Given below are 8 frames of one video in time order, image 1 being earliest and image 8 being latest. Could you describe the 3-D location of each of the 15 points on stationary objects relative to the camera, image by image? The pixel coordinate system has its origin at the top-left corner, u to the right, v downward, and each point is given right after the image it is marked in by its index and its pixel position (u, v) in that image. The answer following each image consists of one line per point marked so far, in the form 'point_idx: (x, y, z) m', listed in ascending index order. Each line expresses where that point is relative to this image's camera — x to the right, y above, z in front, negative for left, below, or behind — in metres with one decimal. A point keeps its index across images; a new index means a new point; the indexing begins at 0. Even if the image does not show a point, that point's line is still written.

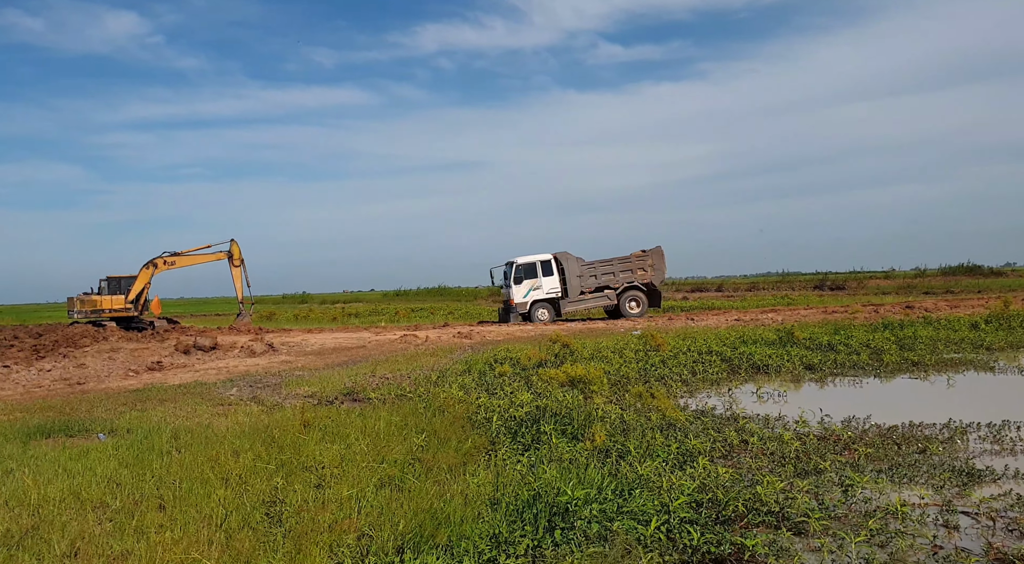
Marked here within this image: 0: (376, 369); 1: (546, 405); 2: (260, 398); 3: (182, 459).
0: (-2.7, -1.8, +14.1) m
1: (+0.3, -1.4, +7.7) m
2: (-3.9, -1.8, +10.9) m
3: (-3.2, -1.7, +6.6) m
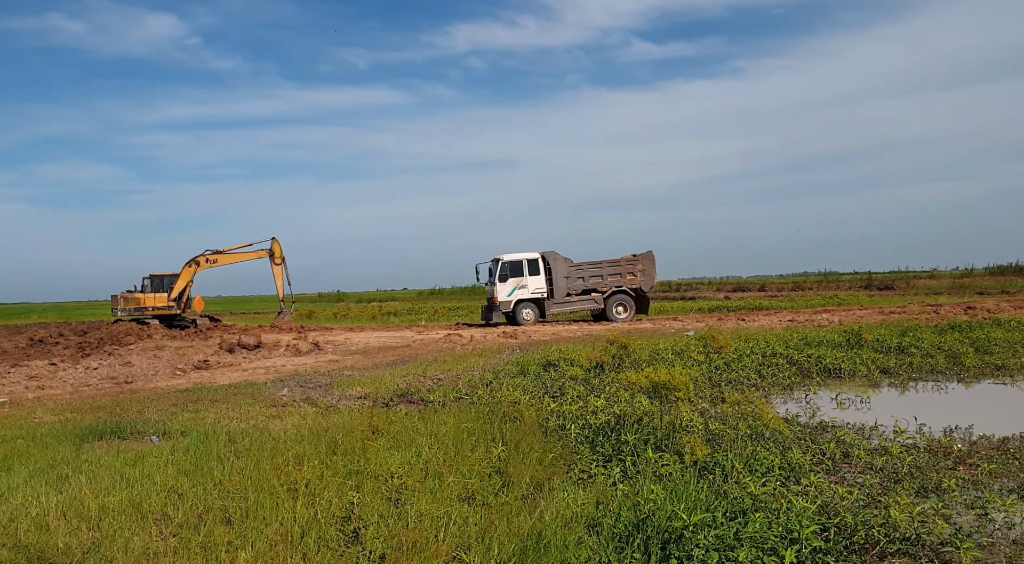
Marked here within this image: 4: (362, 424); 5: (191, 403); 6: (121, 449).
0: (-1.6, -1.7, +13.6) m
1: (+1.1, -1.3, +7.1) m
2: (-2.9, -1.8, +10.5) m
3: (-2.5, -1.7, +6.2) m
4: (-1.8, -1.6, +7.9) m
5: (-4.8, -1.8, +10.4) m
6: (-4.3, -1.9, +7.6) m
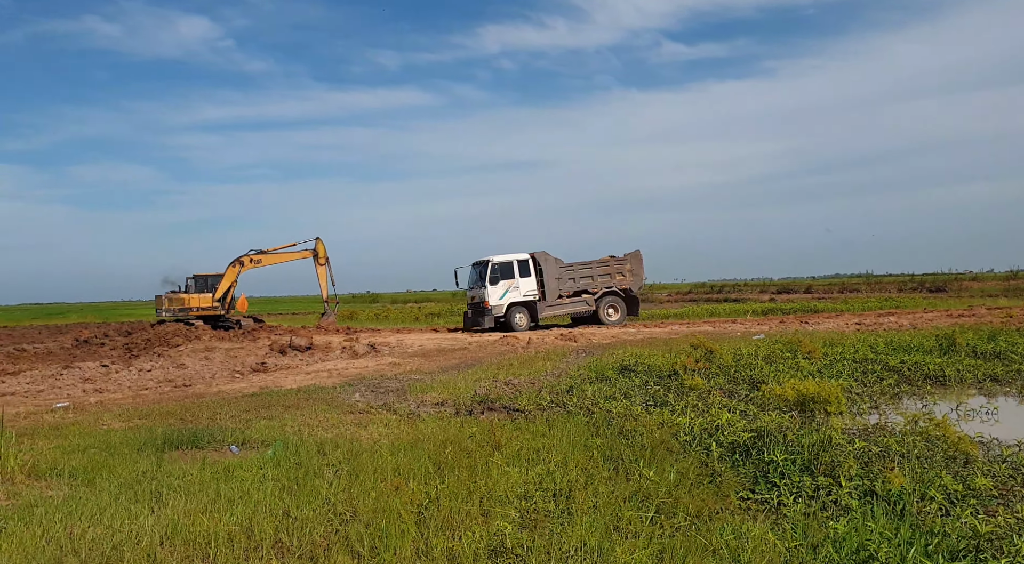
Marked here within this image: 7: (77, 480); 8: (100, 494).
0: (-0.2, -1.7, +13.0) m
1: (+2.2, -1.3, +6.4) m
2: (-1.7, -1.8, +10.0) m
3: (-1.4, -1.7, +5.7) m
4: (-0.6, -1.6, +7.3) m
5: (-3.6, -1.8, +9.9) m
6: (-3.2, -1.8, +7.1) m
7: (-3.9, -1.8, +6.3) m
8: (-3.4, -1.8, +5.7) m
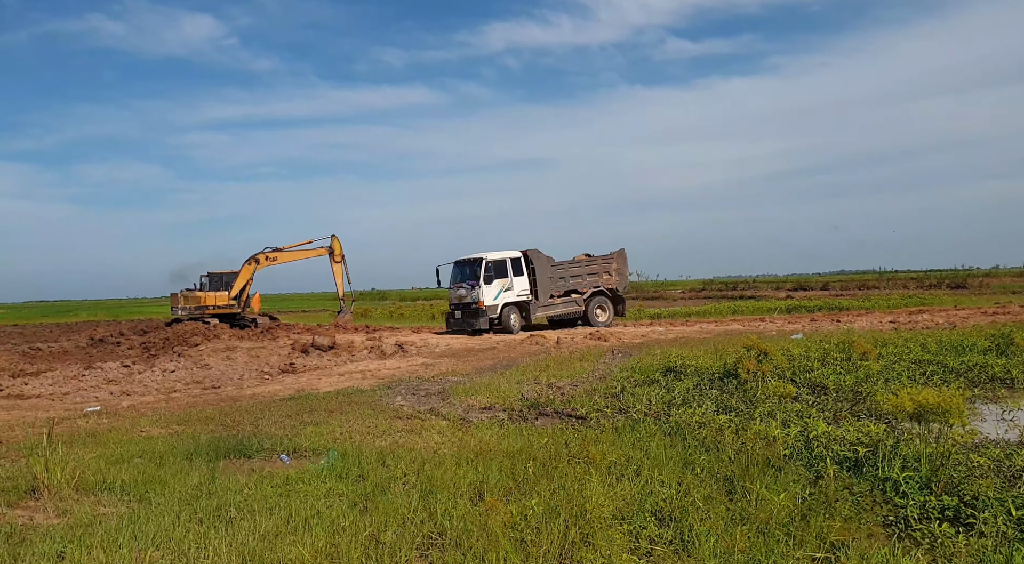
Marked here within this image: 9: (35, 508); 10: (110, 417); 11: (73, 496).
0: (+0.5, -1.7, +12.6) m
1: (+2.9, -1.3, +6.0) m
2: (-1.0, -1.8, +9.5) m
3: (-0.7, -1.7, +5.2) m
4: (+0.1, -1.6, +6.8) m
5: (-2.8, -1.8, +9.5) m
6: (-2.5, -1.8, +6.7) m
7: (-3.2, -1.8, +5.9) m
8: (-2.7, -1.8, +5.3) m
9: (-4.0, -1.9, +5.8) m
10: (-5.8, -2.0, +10.0) m
11: (-3.8, -1.8, +5.9) m
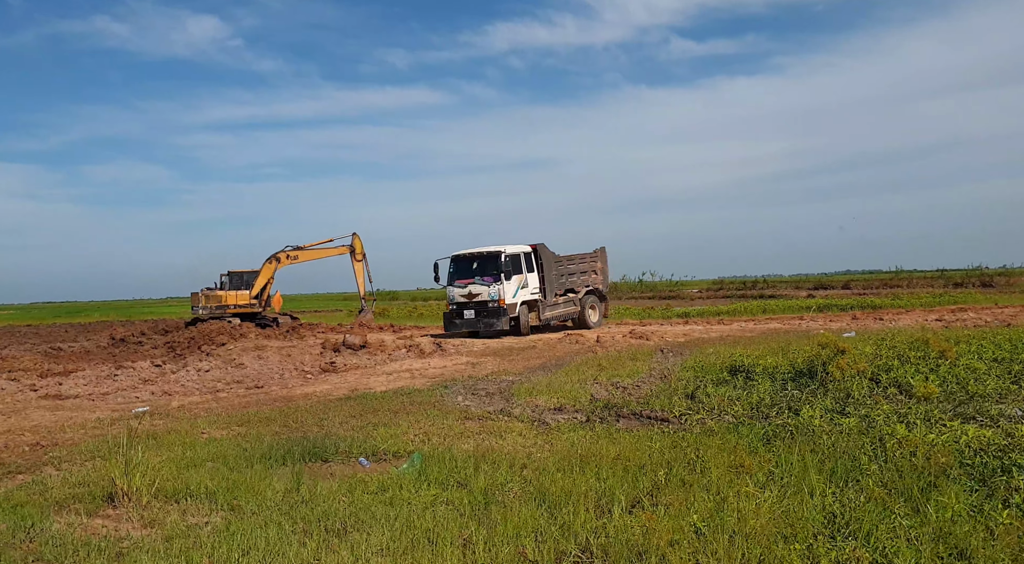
0: (+1.5, -1.6, +12.1) m
1: (+3.8, -1.3, +5.5) m
2: (0.0, -1.7, +9.1) m
3: (+0.2, -1.6, +4.8) m
4: (+1.0, -1.6, +6.4) m
5: (-1.9, -1.7, +9.1) m
6: (-1.5, -1.8, +6.3) m
7: (-2.3, -1.8, +5.4) m
8: (-1.8, -1.7, +4.9) m
9: (-3.1, -1.8, +5.4) m
10: (-4.9, -1.9, +9.6) m
11: (-2.8, -1.8, +5.5) m
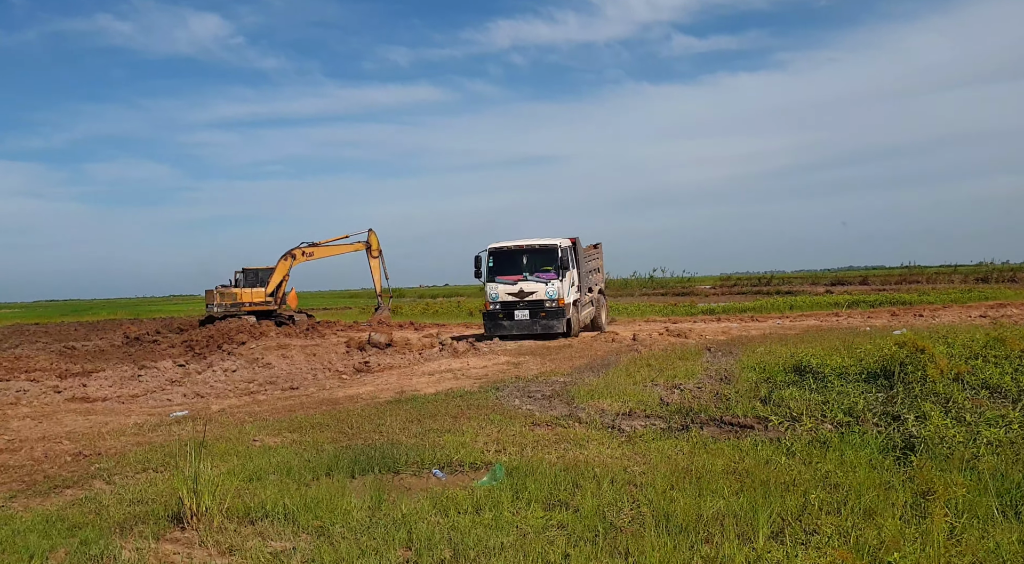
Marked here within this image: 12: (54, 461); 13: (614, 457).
0: (+2.4, -1.6, +11.5) m
1: (+4.7, -1.2, +4.9) m
2: (+0.8, -1.7, +8.5) m
3: (+1.0, -1.6, +4.2) m
4: (+1.8, -1.5, +5.8) m
5: (-1.0, -1.7, +8.5) m
6: (-0.7, -1.7, +5.7) m
7: (-1.5, -1.7, +4.9) m
8: (-1.0, -1.7, +4.3) m
9: (-2.2, -1.8, +4.8) m
10: (-4.0, -1.9, +9.0) m
11: (-2.0, -1.7, +4.9) m
12: (-4.8, -1.9, +7.3) m
13: (+1.0, -1.6, +6.4) m
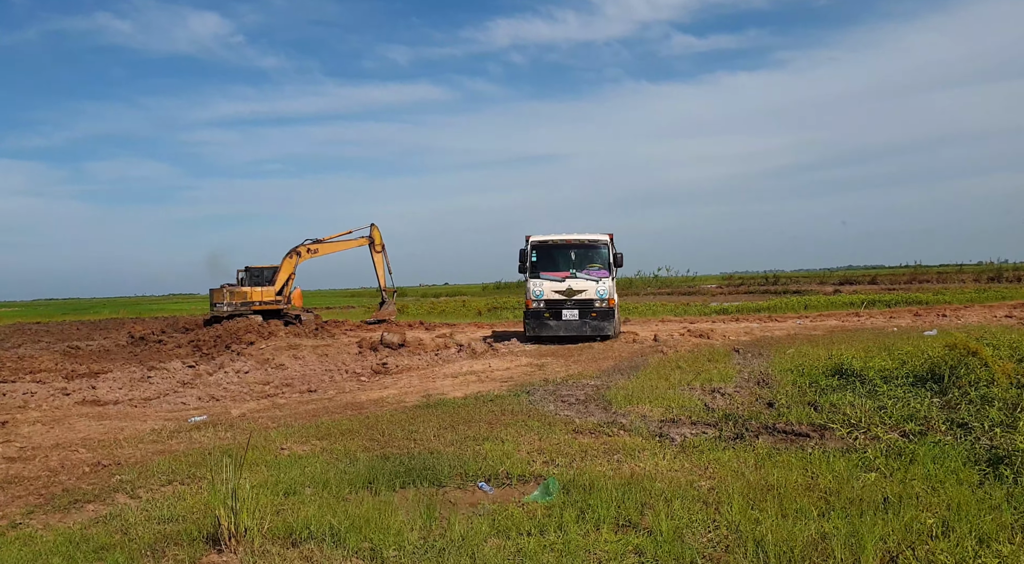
0: (+2.8, -1.6, +11.1) m
1: (+5.1, -1.2, +4.4) m
2: (+1.3, -1.6, +8.1) m
3: (+1.5, -1.6, +3.8) m
4: (+2.3, -1.5, +5.3) m
5: (-0.6, -1.7, +8.1) m
6: (-0.2, -1.7, +5.3) m
7: (-1.0, -1.7, +4.4) m
8: (-0.5, -1.7, +3.9) m
9: (-1.8, -1.8, +4.4) m
10: (-3.6, -1.9, +8.6) m
11: (-1.6, -1.7, +4.5) m
12: (-4.4, -1.9, +6.9) m
13: (+1.4, -1.6, +6.0) m
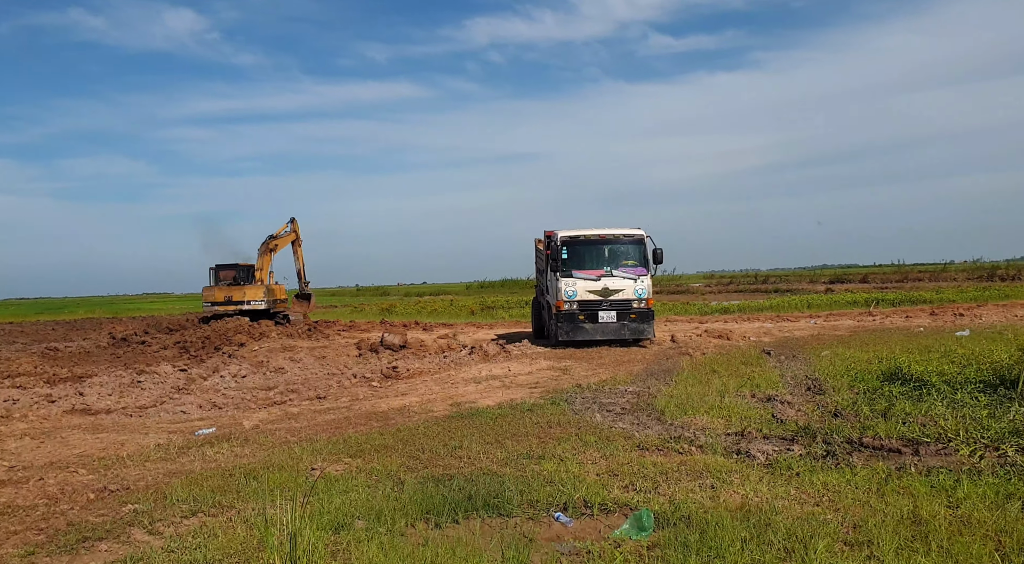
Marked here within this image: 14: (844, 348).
0: (+3.3, -1.5, +10.4) m
1: (+5.8, -1.2, +3.8) m
2: (+1.9, -1.6, +7.3) m
3: (+2.2, -1.6, +3.0) m
4: (+2.9, -1.5, +4.6) m
5: (0.0, -1.7, +7.3) m
6: (+0.4, -1.7, +4.5) m
7: (-0.4, -1.7, +3.6) m
8: (+0.2, -1.7, +3.0) m
9: (-1.1, -1.8, +3.5) m
10: (-3.0, -1.8, +7.7) m
11: (-0.9, -1.7, +3.7) m
12: (-3.8, -1.9, +6.0) m
13: (+2.0, -1.6, +5.2) m
14: (+6.5, -1.3, +13.5) m
